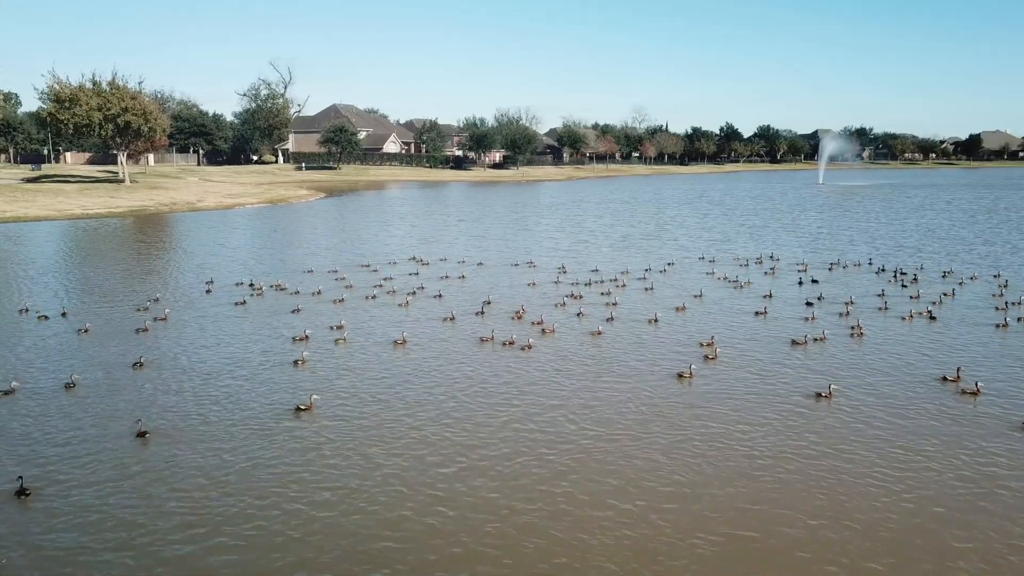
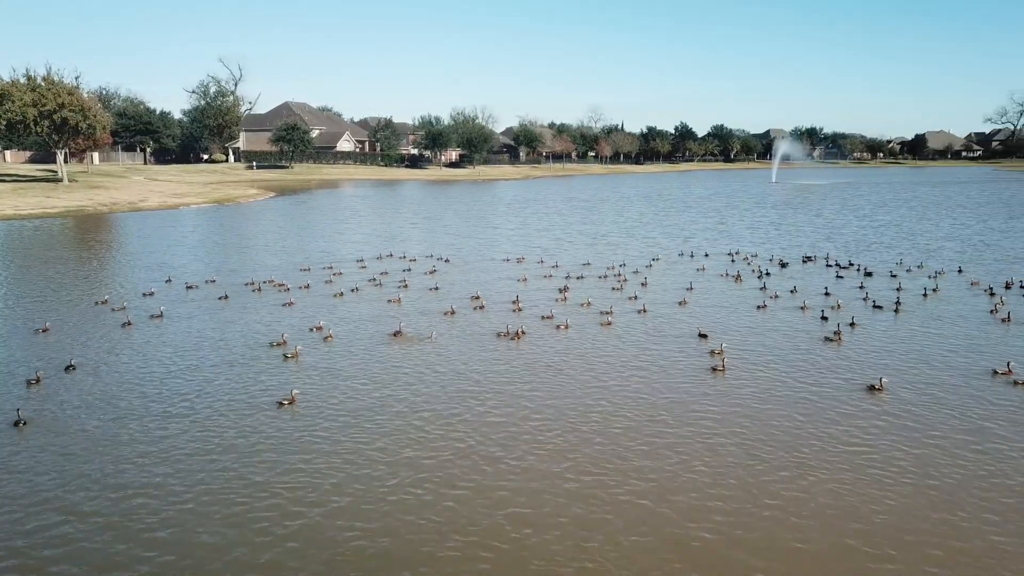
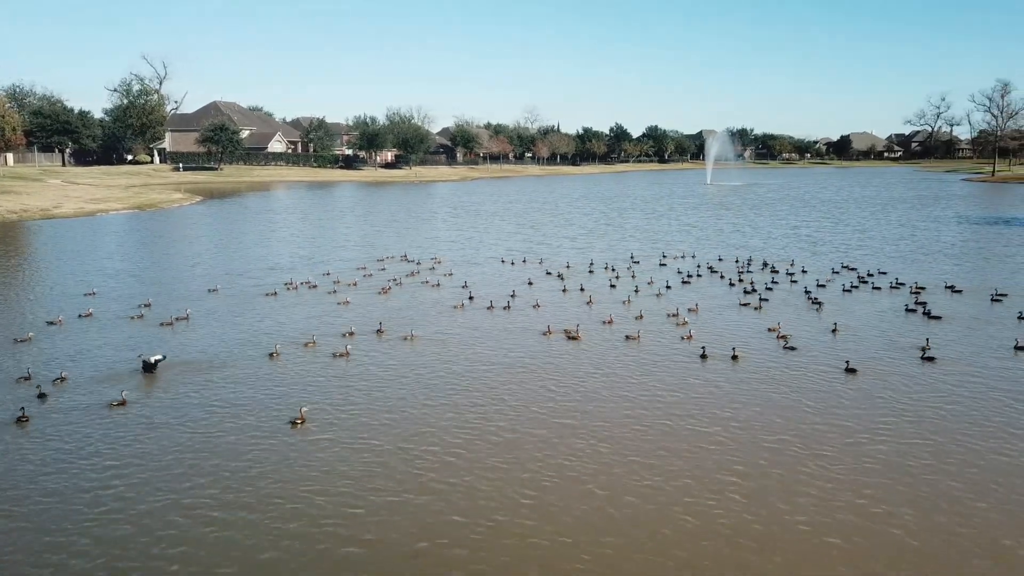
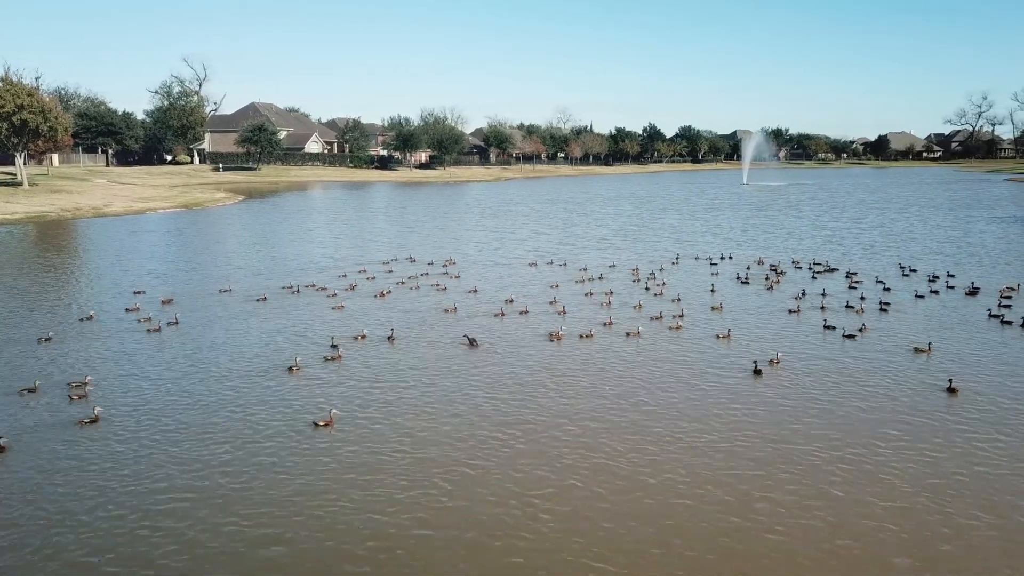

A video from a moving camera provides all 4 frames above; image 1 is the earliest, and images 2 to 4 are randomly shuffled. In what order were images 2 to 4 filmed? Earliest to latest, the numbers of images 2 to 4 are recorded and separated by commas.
2, 4, 3
